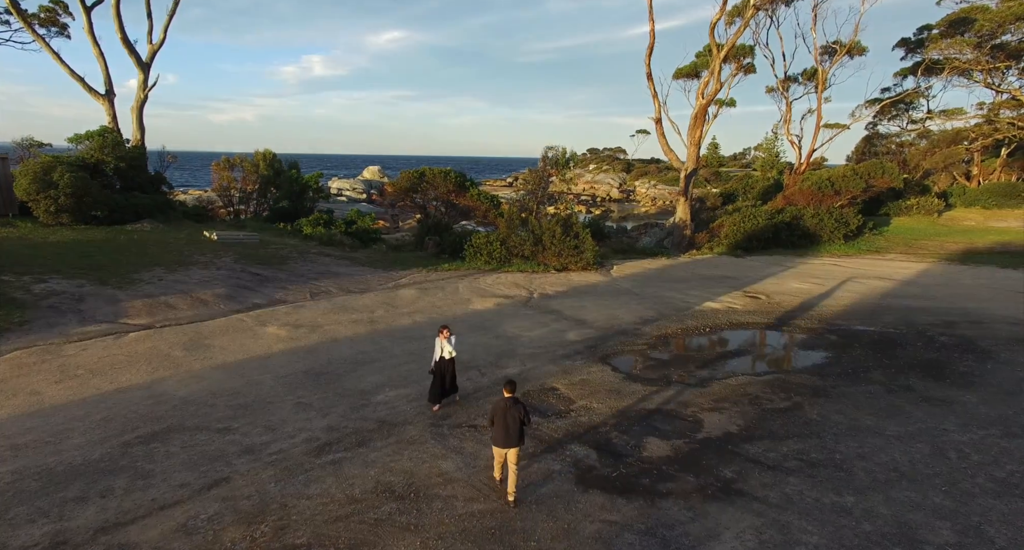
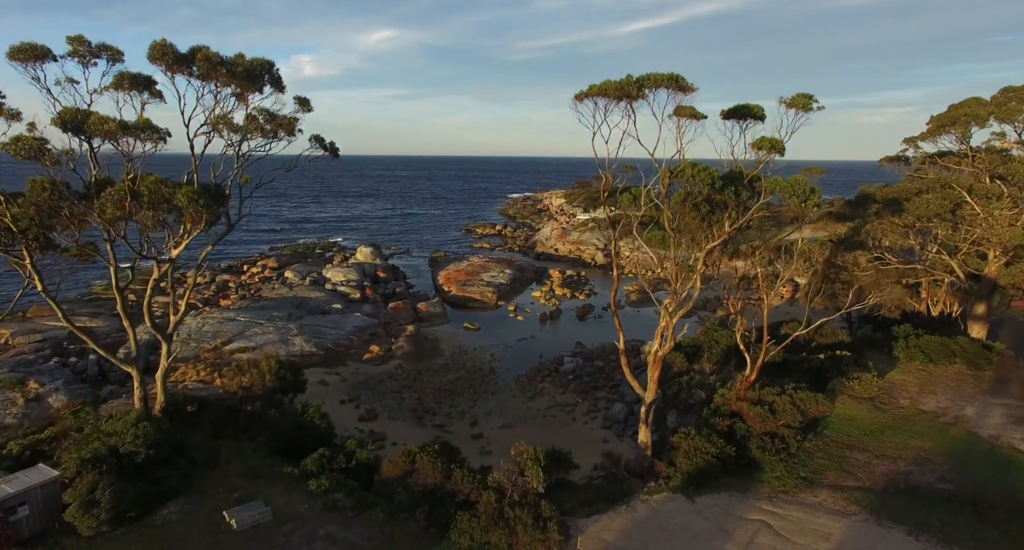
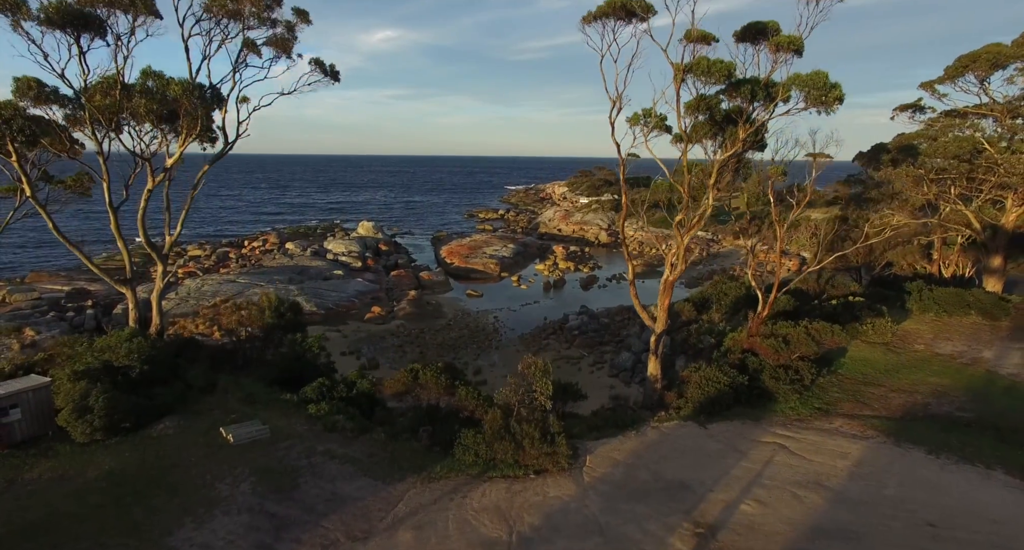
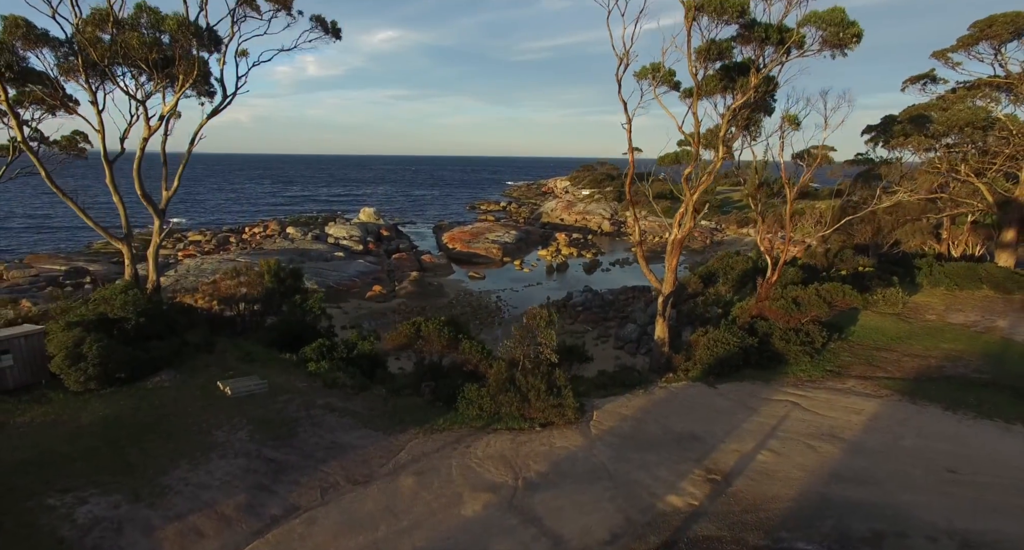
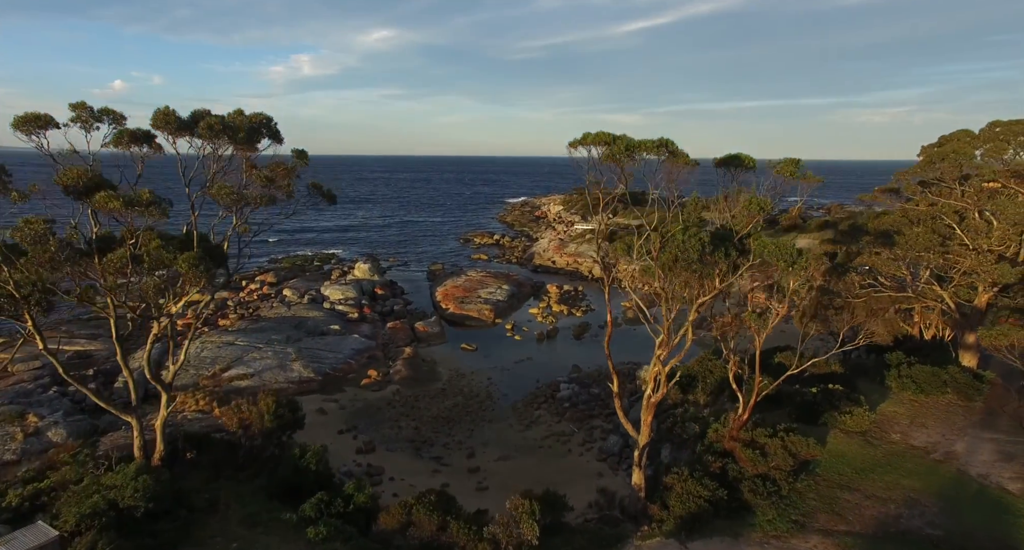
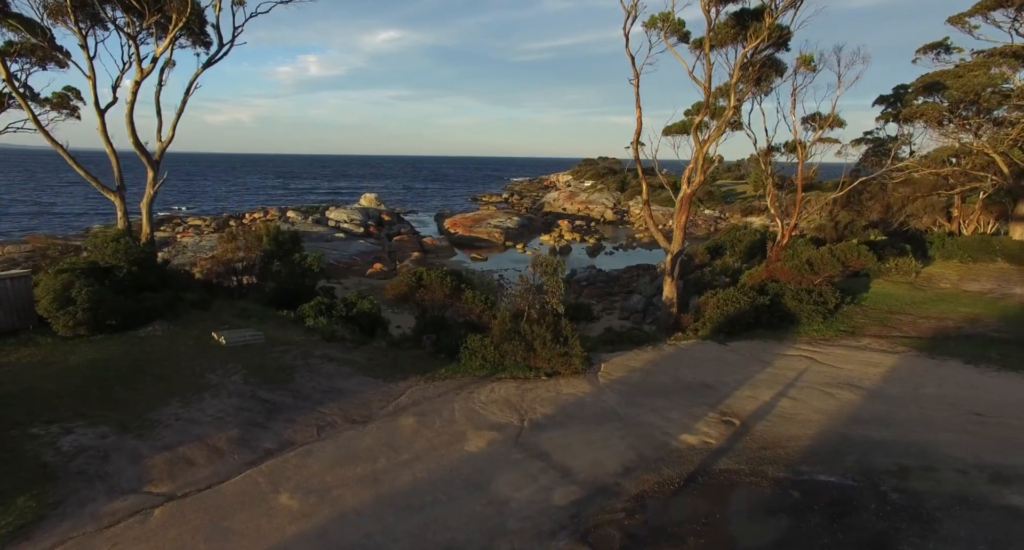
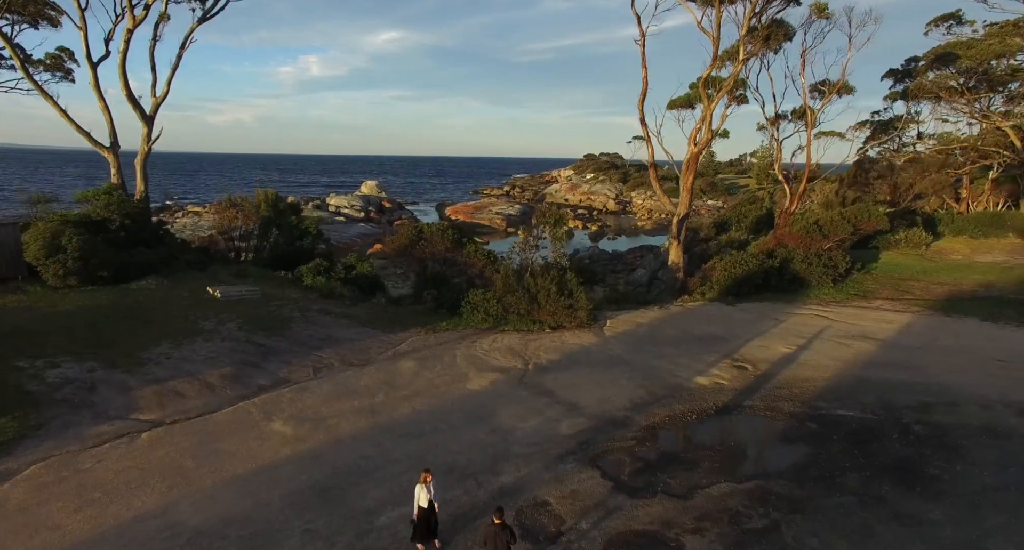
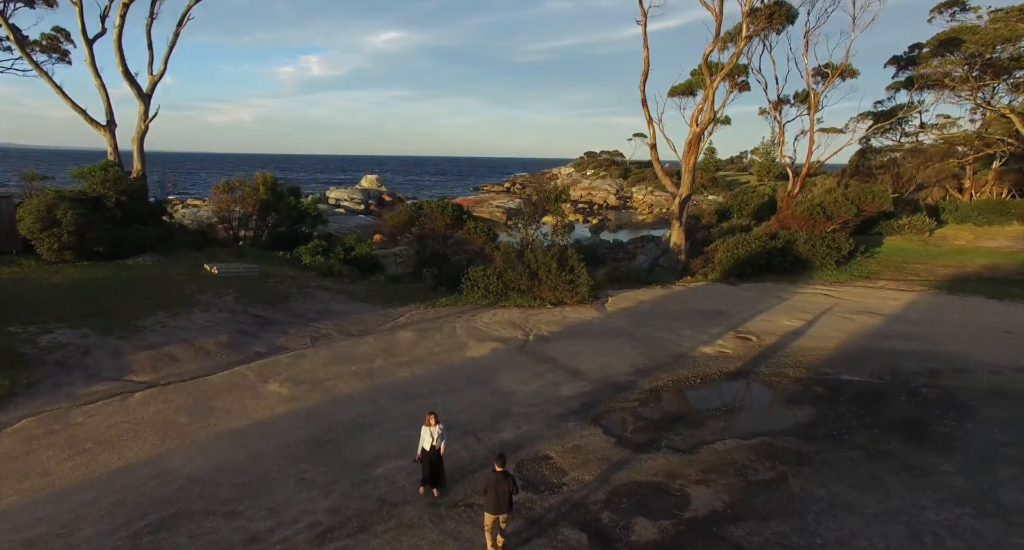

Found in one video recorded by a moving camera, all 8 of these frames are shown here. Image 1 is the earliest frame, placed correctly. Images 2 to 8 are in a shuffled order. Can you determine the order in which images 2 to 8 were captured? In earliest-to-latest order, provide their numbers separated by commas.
8, 7, 6, 4, 3, 2, 5
